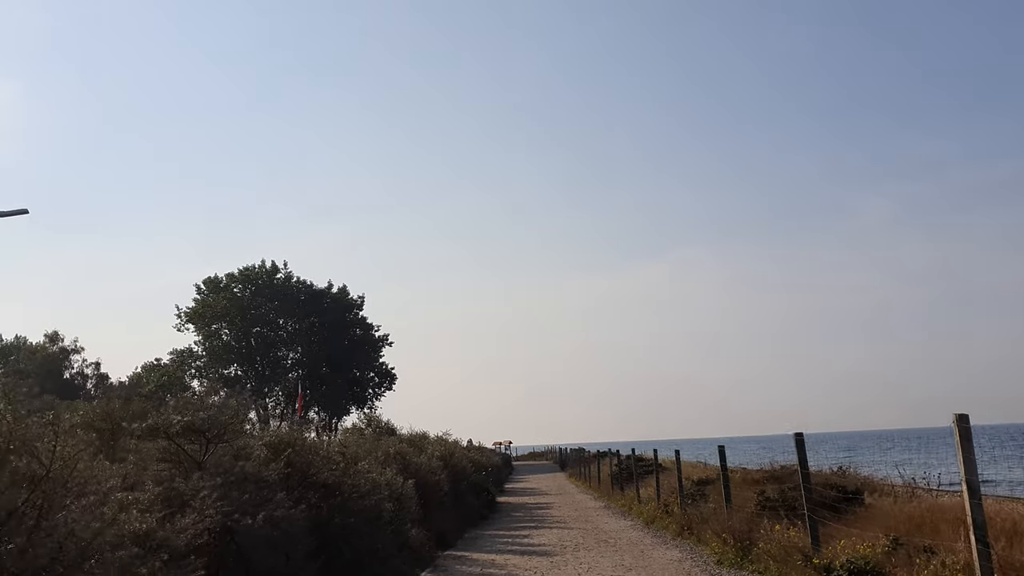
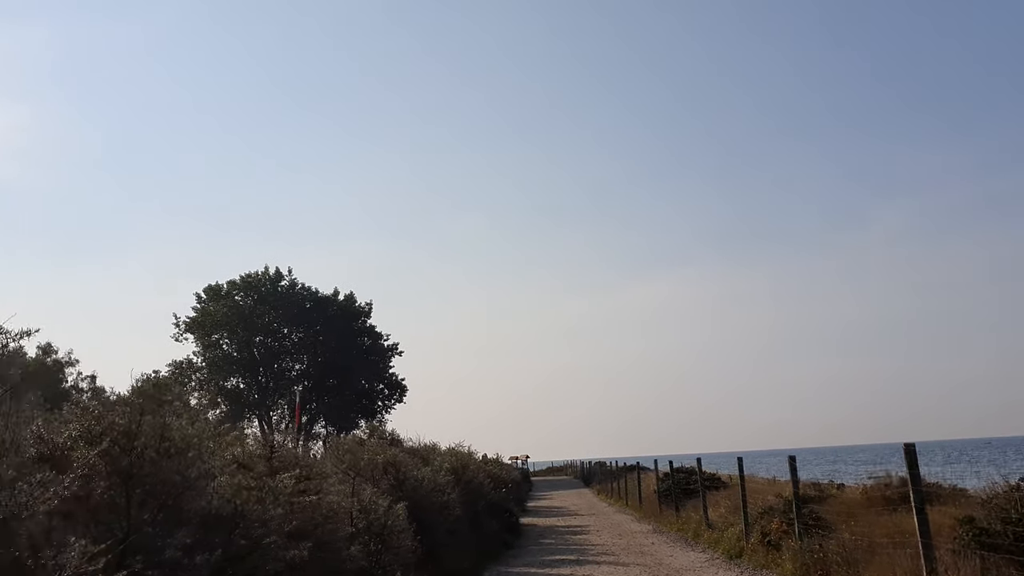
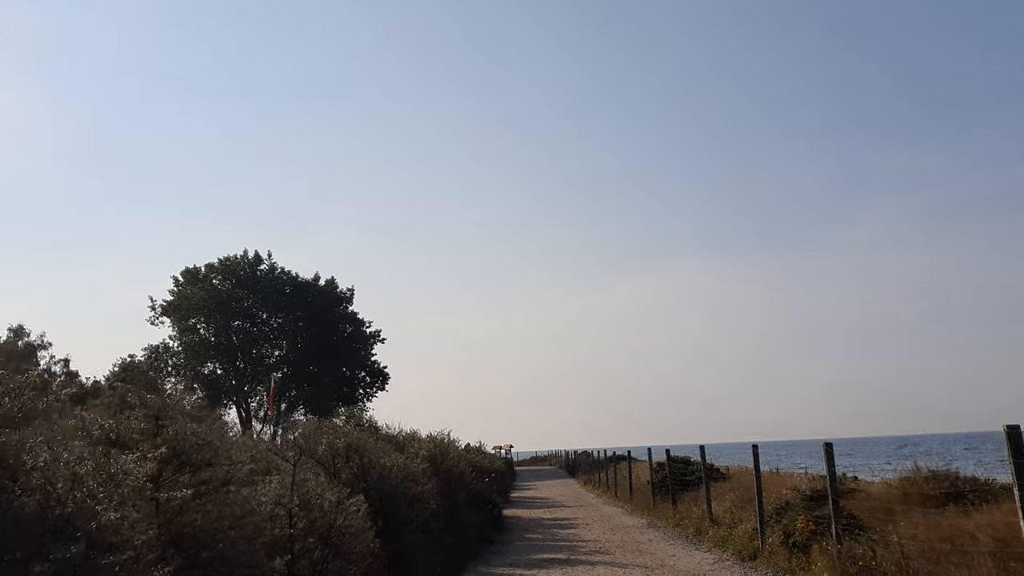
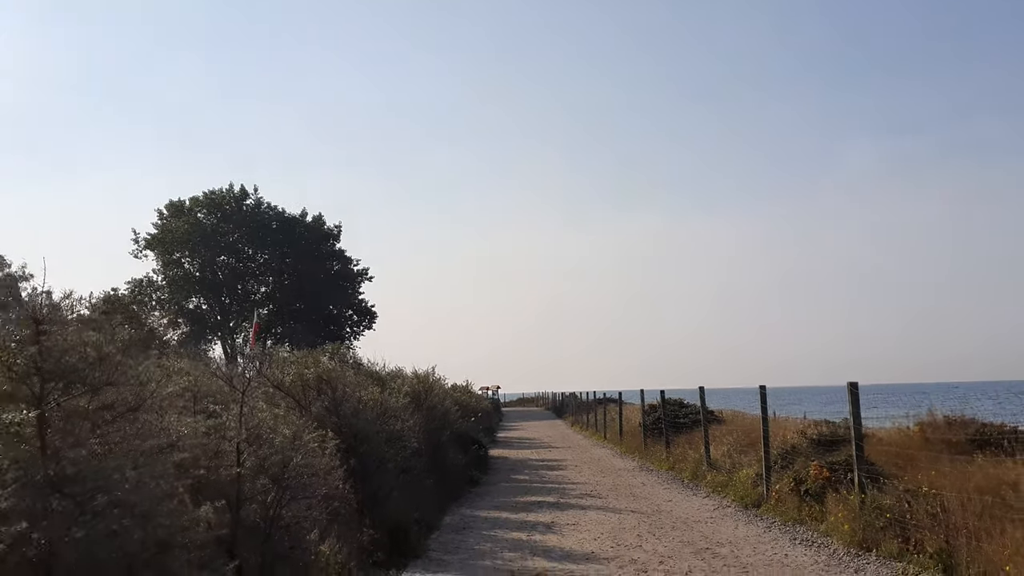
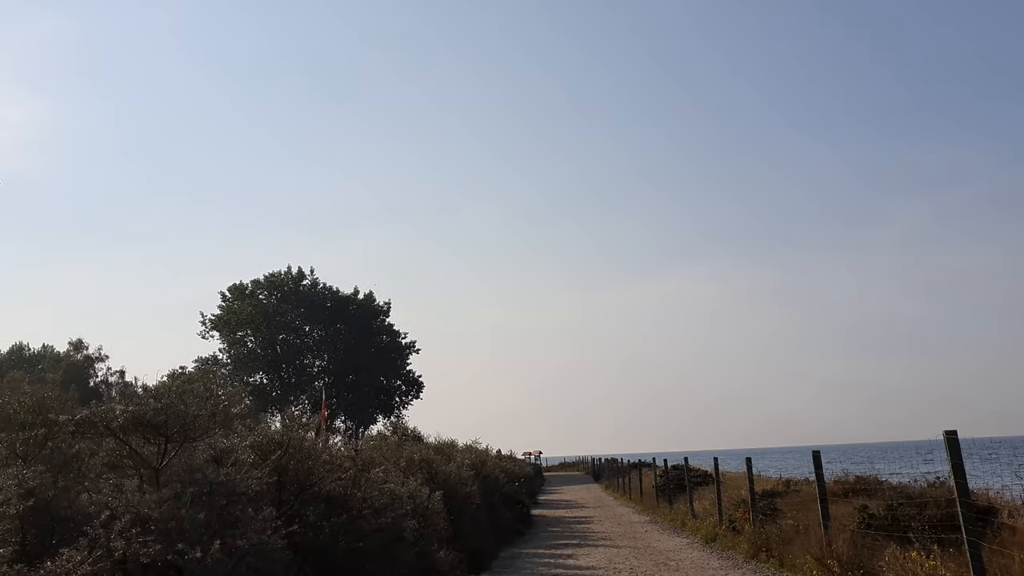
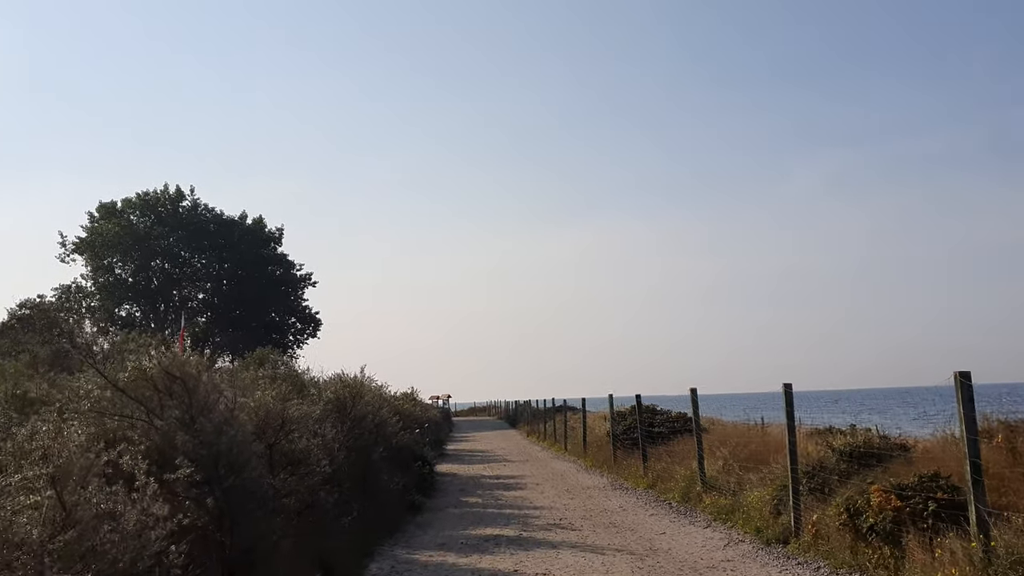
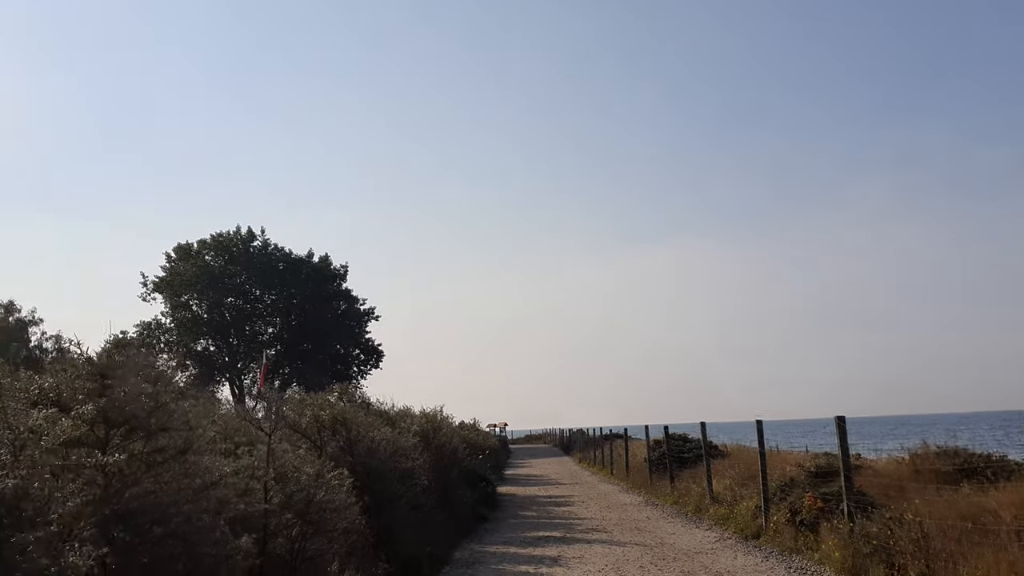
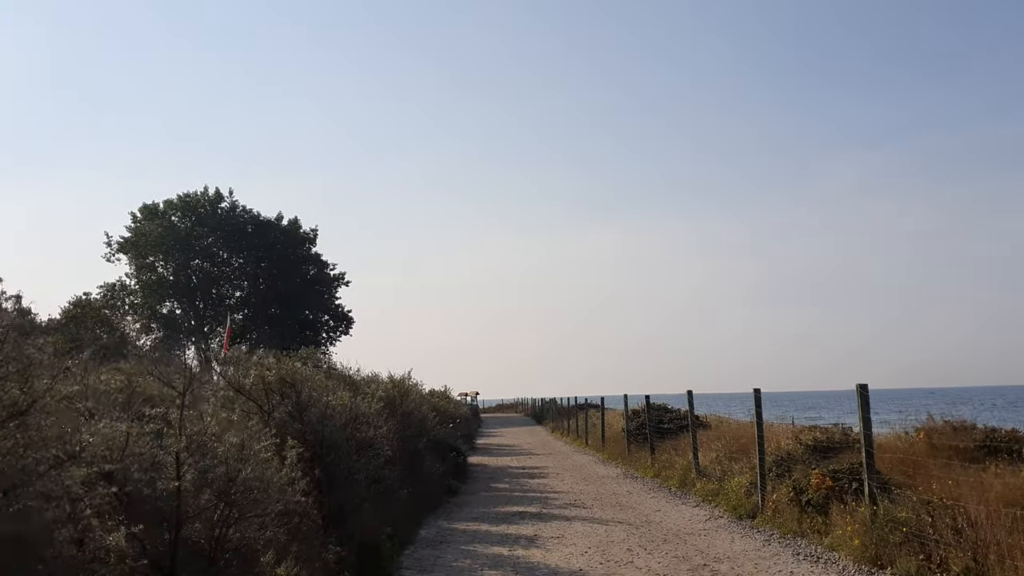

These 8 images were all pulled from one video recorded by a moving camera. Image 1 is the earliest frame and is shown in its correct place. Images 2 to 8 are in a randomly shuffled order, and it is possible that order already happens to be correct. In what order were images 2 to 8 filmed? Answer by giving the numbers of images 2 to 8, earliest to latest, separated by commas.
5, 2, 3, 7, 4, 8, 6
